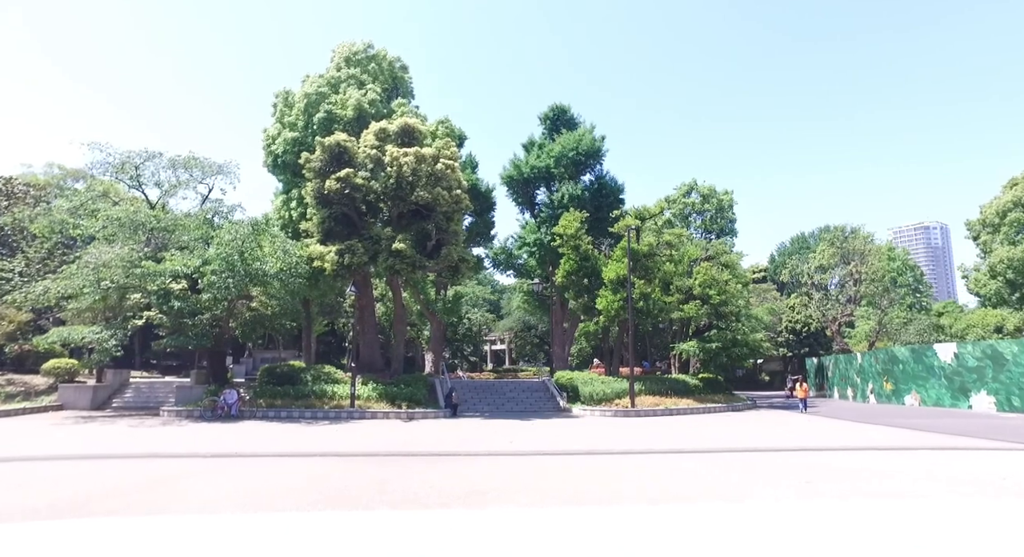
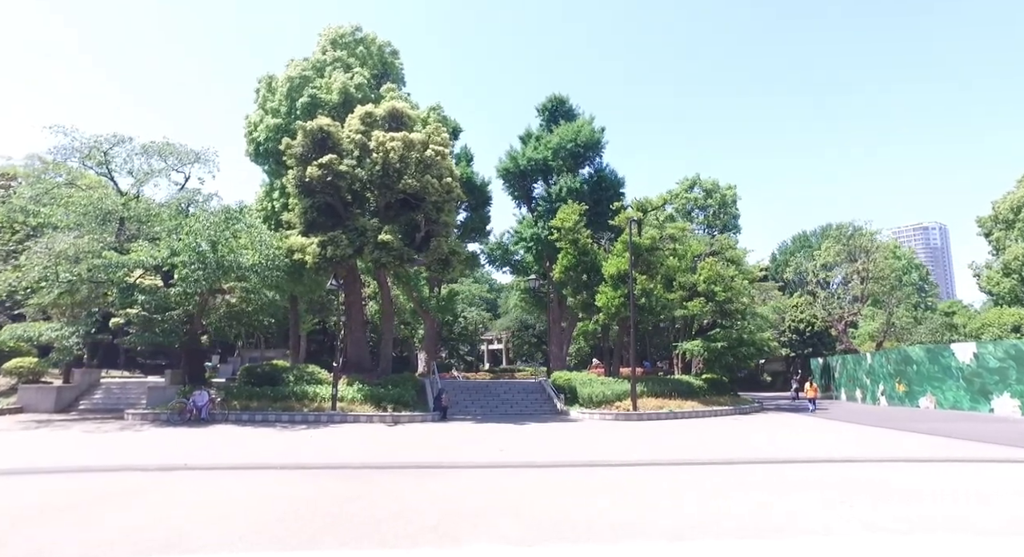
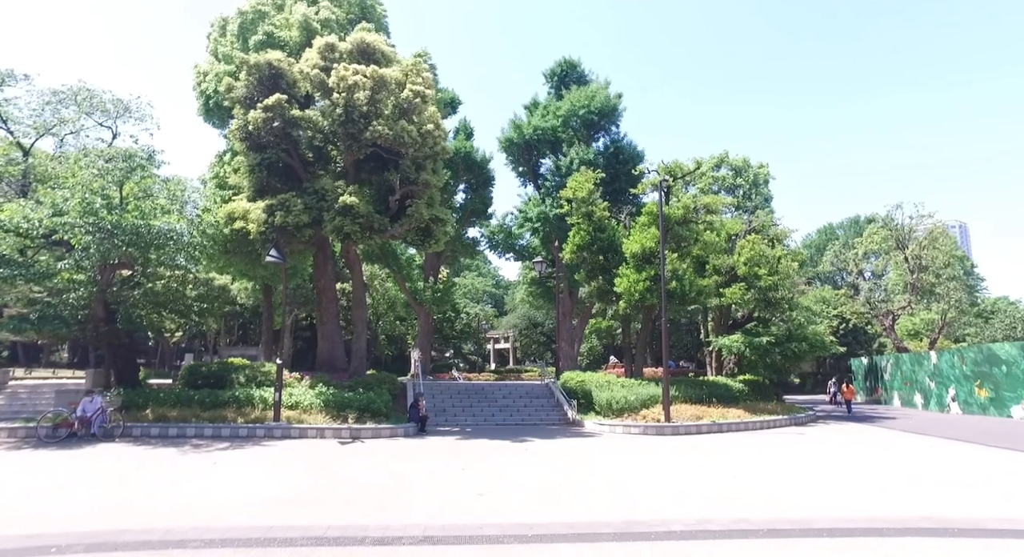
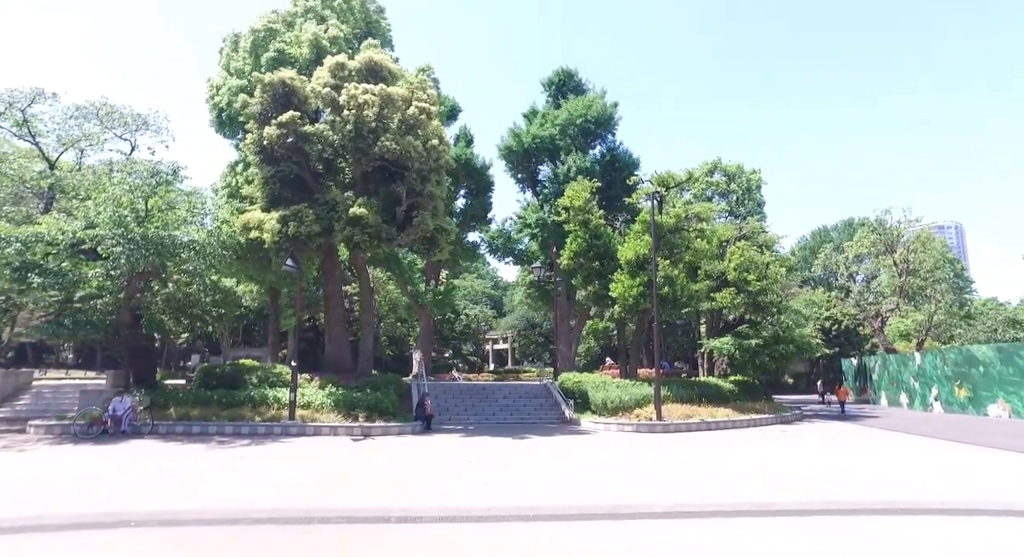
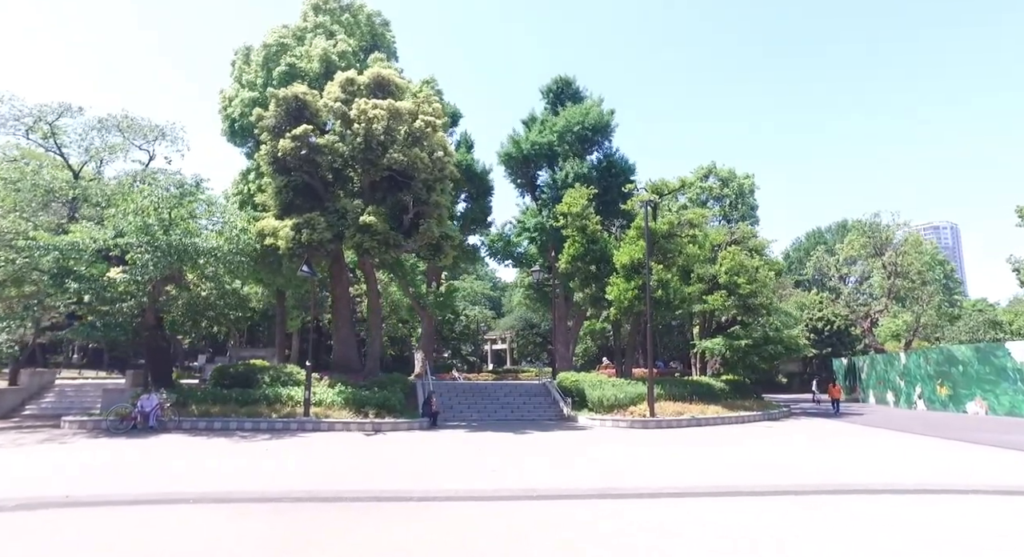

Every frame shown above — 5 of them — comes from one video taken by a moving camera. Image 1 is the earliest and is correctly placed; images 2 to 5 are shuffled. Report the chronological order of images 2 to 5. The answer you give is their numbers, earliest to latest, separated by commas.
2, 5, 4, 3
